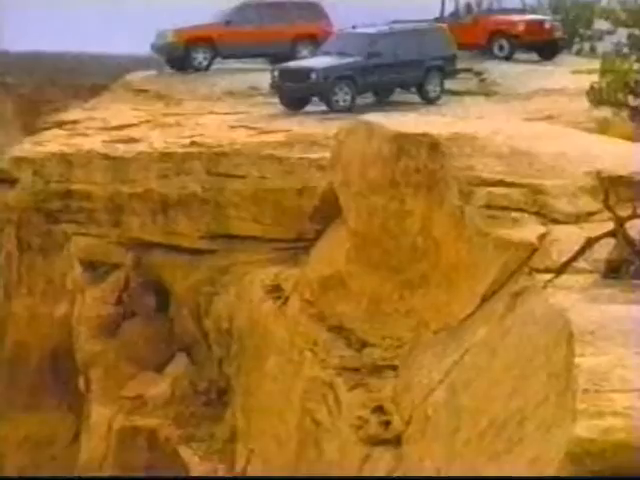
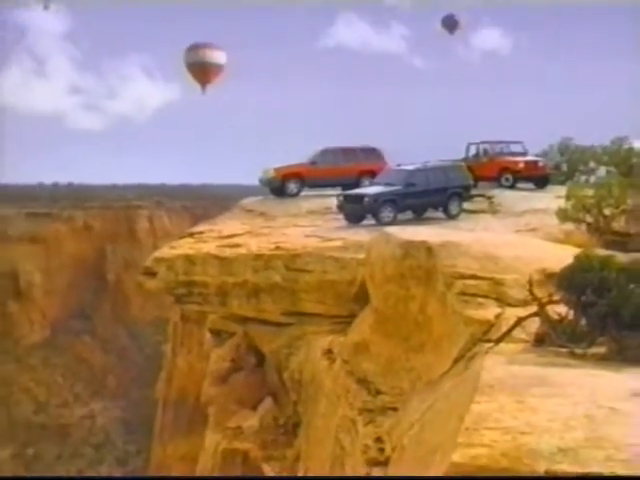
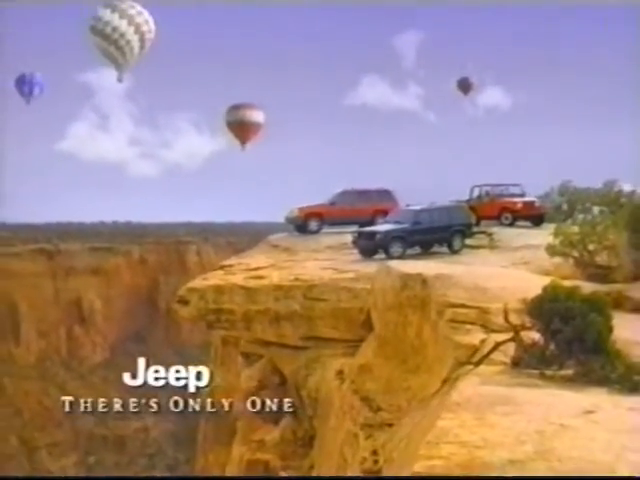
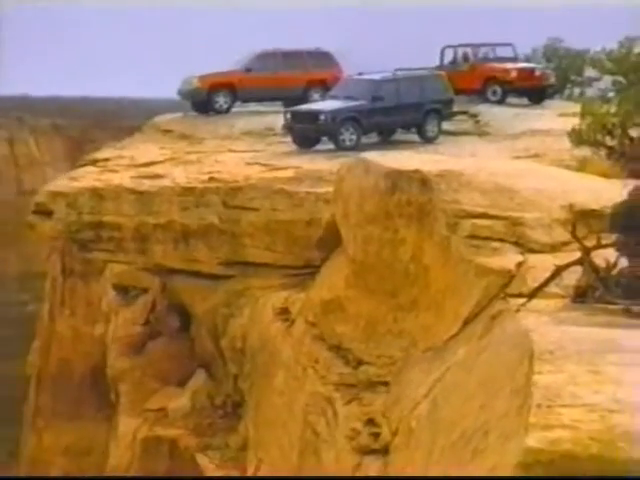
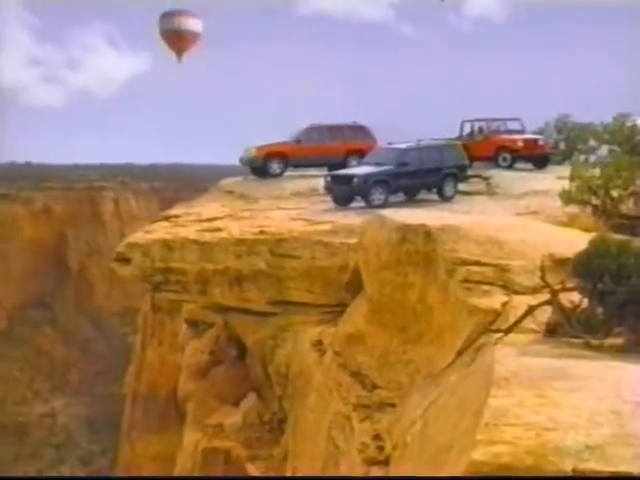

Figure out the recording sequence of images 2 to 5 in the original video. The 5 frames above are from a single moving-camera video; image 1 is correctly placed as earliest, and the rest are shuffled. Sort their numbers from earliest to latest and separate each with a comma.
4, 5, 2, 3
